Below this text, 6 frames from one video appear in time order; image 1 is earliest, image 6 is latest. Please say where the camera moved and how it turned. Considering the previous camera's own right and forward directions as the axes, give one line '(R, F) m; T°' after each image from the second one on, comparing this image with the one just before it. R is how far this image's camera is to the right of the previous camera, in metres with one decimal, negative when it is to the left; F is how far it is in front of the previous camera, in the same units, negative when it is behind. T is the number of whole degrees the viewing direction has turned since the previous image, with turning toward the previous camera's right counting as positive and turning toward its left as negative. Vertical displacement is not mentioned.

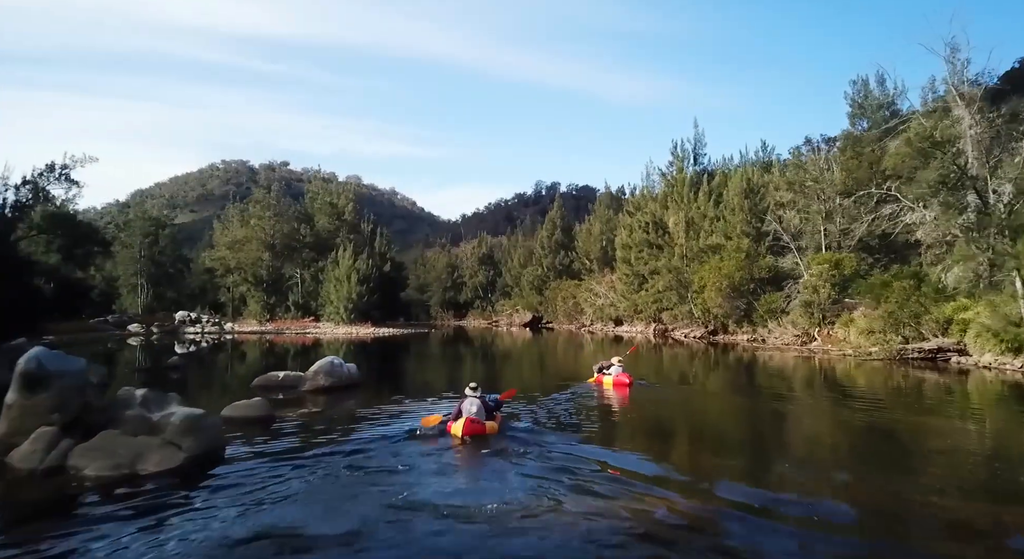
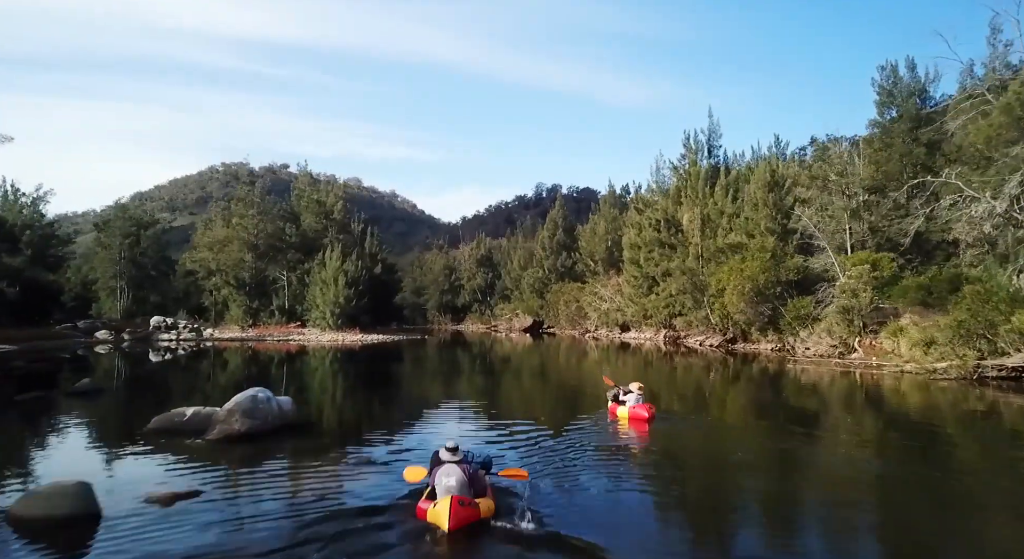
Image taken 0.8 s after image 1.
(+0.1, +3.4) m; 0°
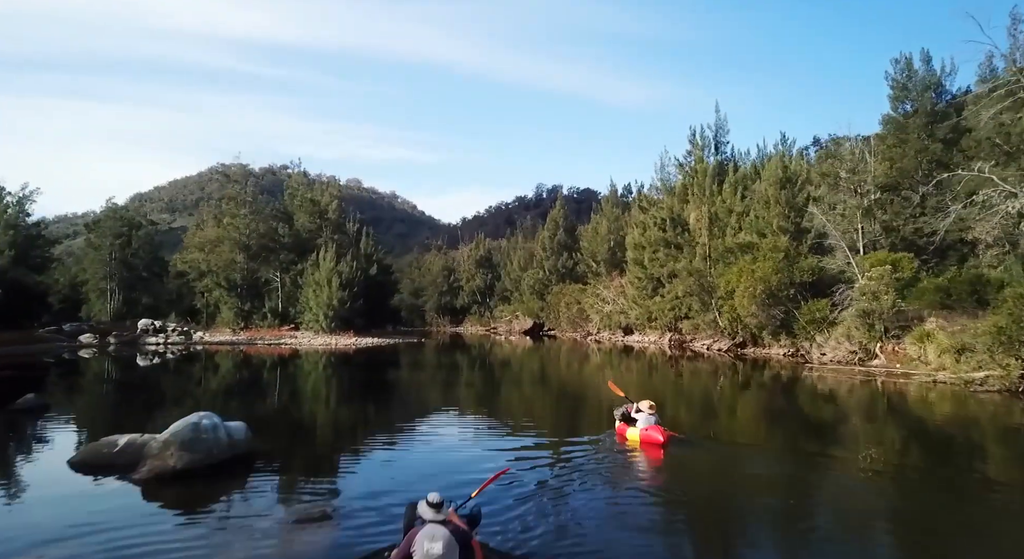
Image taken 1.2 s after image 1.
(+0.1, +1.5) m; 0°
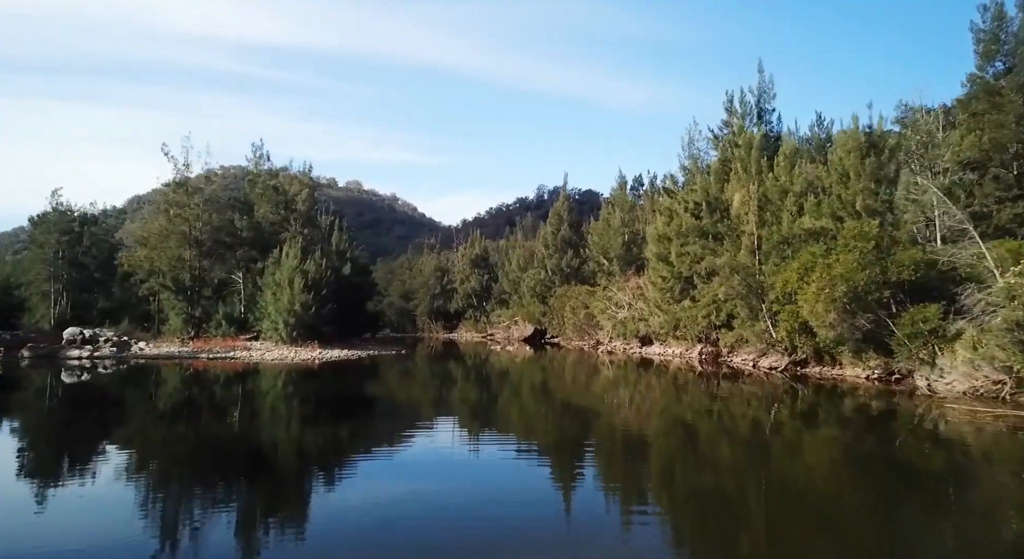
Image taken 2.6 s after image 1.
(+0.3, +7.4) m; 0°
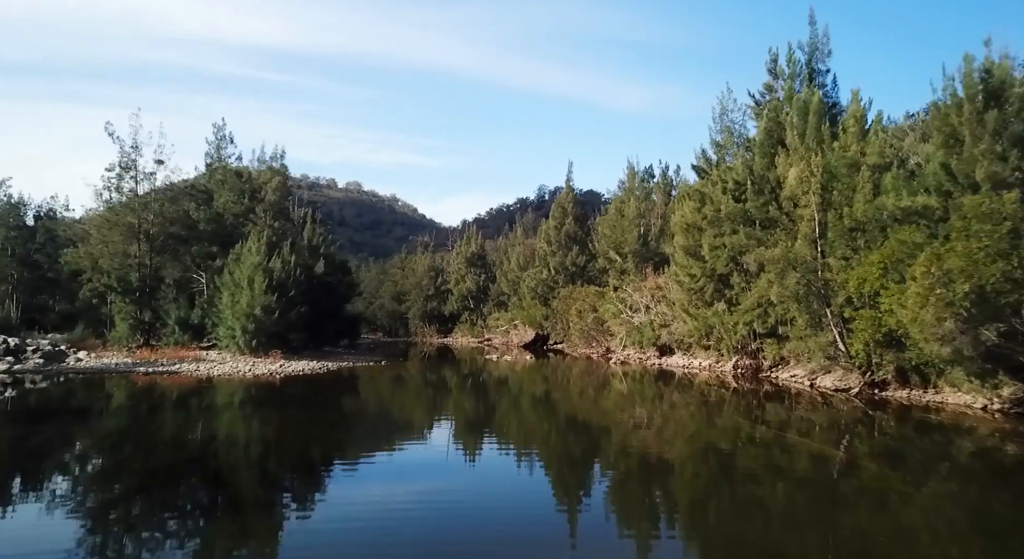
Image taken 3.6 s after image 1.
(+0.2, +5.7) m; 0°
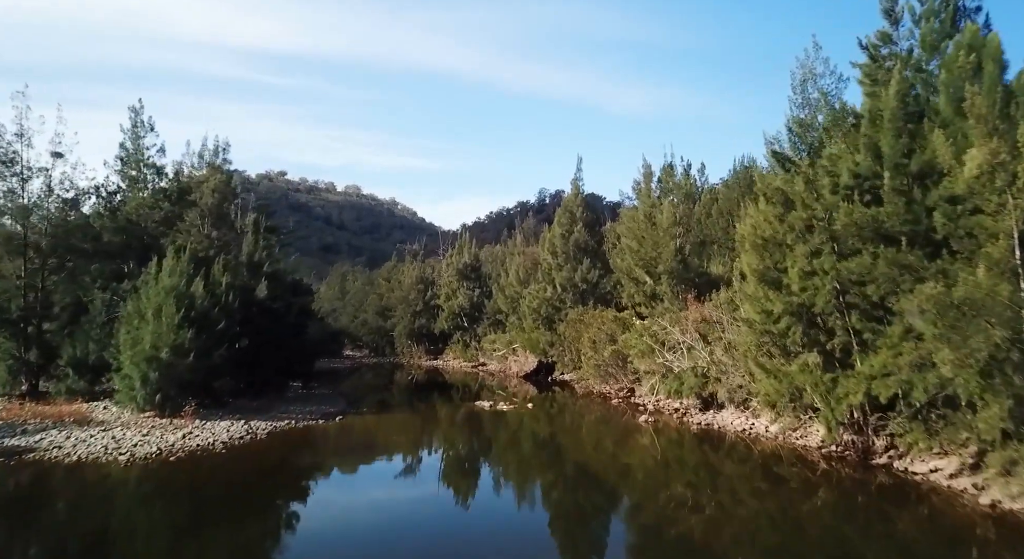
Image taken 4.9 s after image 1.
(+0.2, +8.6) m; 0°
